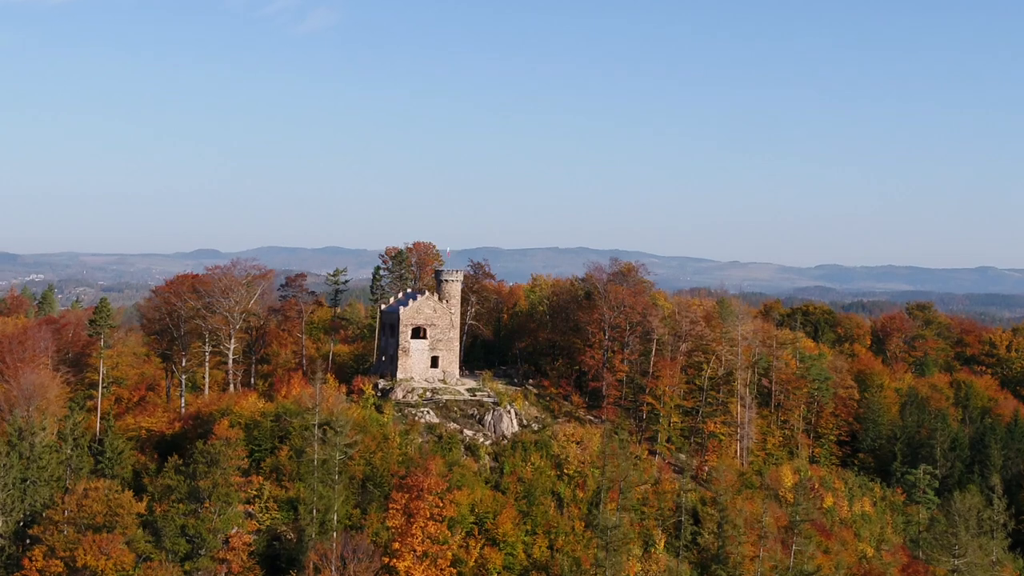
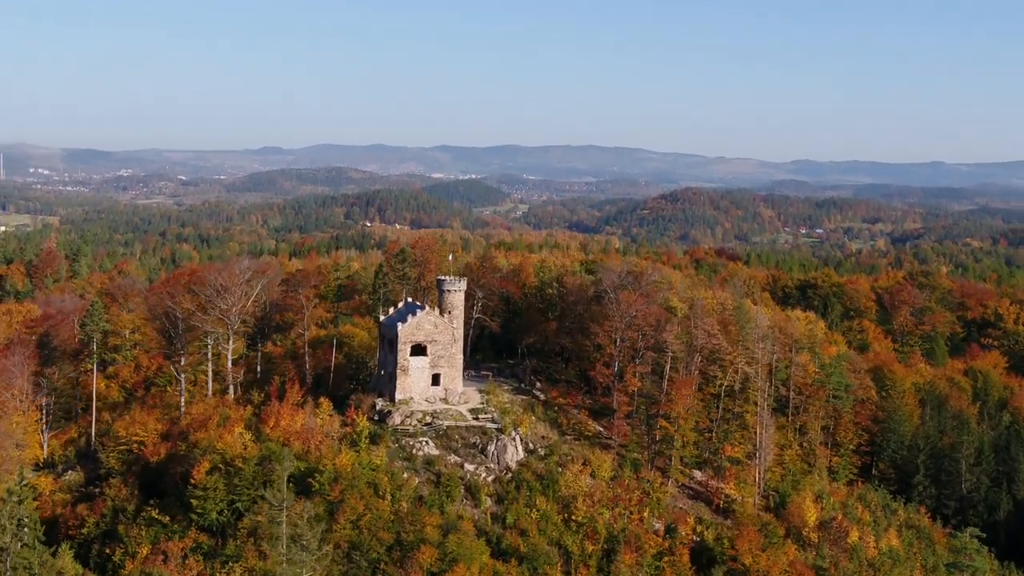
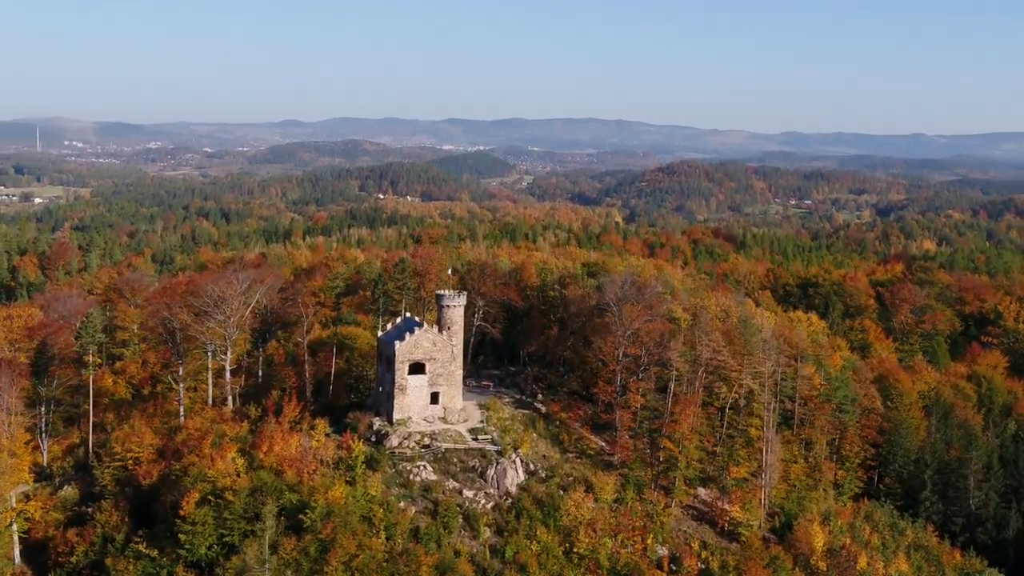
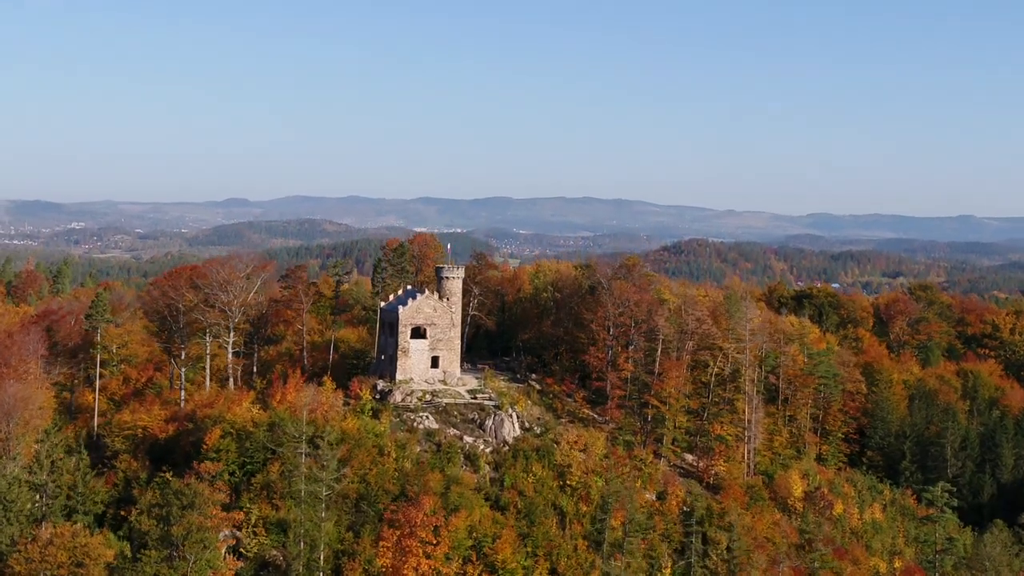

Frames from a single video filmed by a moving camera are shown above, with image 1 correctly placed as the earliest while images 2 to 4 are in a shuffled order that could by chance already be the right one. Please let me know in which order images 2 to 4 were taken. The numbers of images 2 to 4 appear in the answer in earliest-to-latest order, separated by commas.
4, 2, 3
